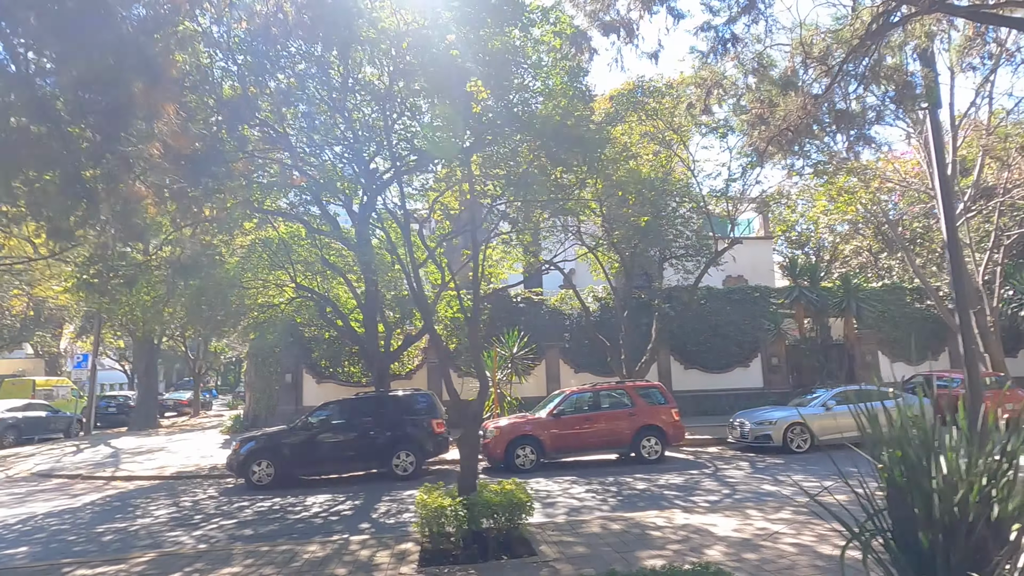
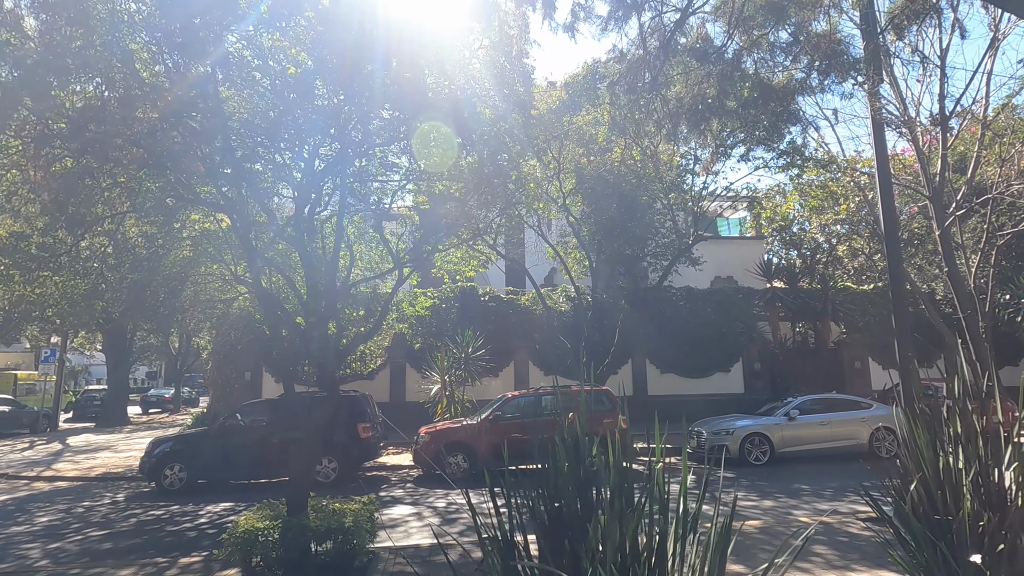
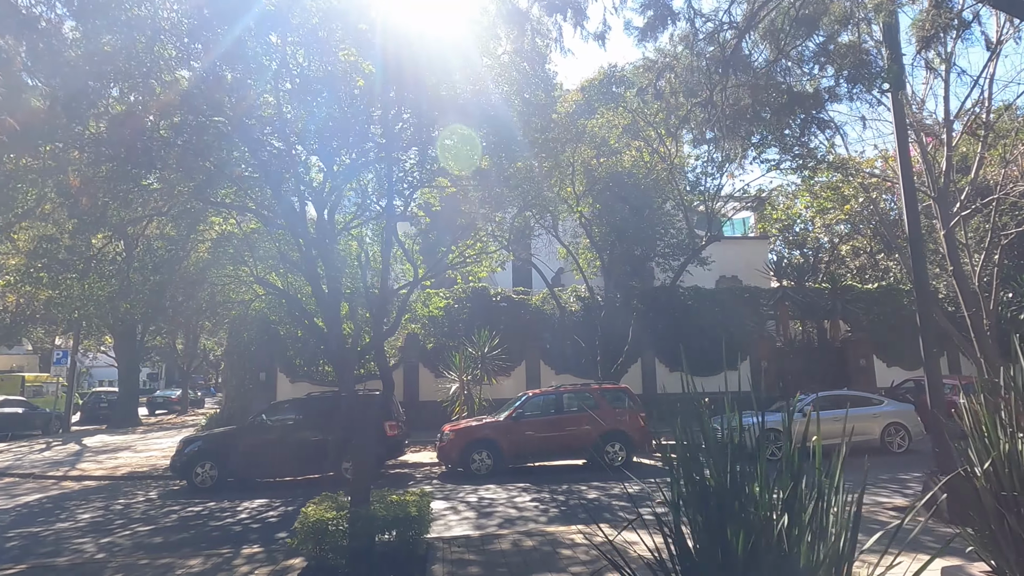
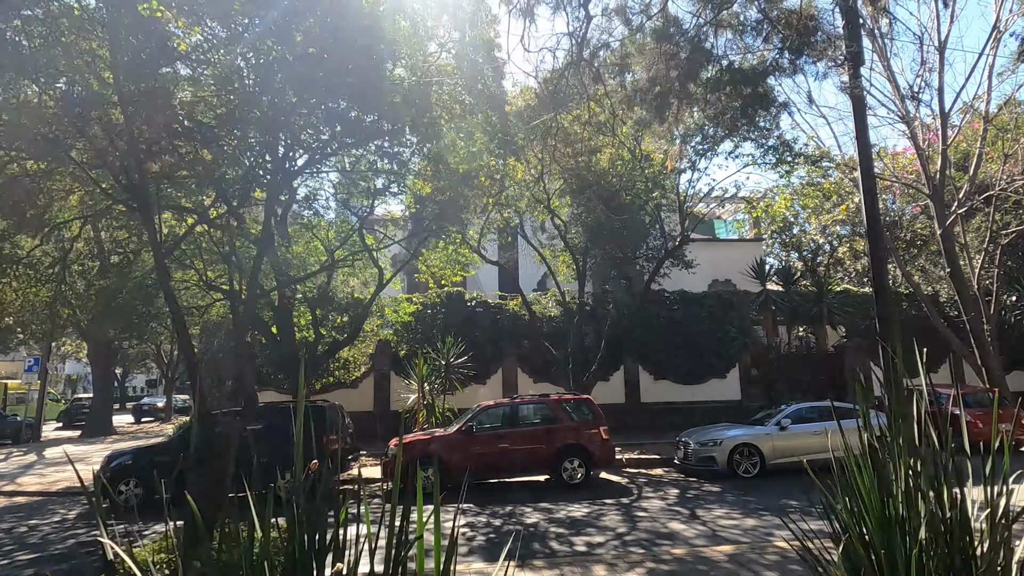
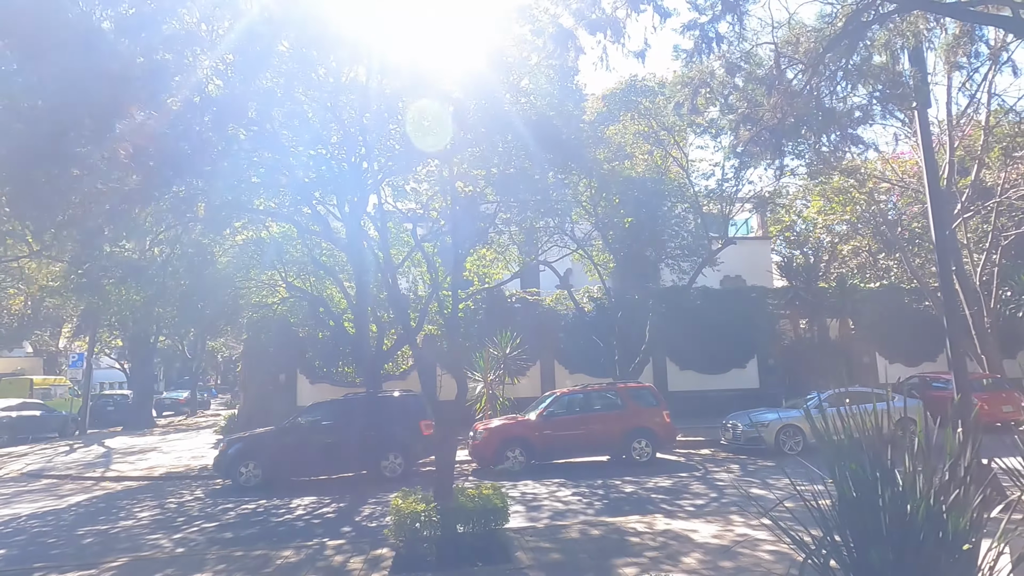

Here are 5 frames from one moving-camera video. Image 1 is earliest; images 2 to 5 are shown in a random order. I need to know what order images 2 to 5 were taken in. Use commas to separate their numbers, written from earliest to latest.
5, 3, 2, 4
